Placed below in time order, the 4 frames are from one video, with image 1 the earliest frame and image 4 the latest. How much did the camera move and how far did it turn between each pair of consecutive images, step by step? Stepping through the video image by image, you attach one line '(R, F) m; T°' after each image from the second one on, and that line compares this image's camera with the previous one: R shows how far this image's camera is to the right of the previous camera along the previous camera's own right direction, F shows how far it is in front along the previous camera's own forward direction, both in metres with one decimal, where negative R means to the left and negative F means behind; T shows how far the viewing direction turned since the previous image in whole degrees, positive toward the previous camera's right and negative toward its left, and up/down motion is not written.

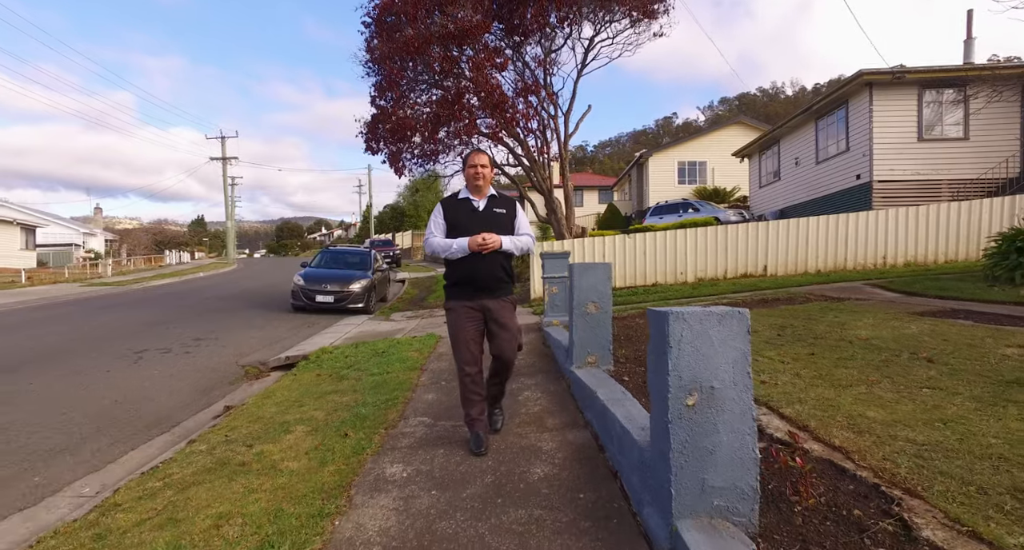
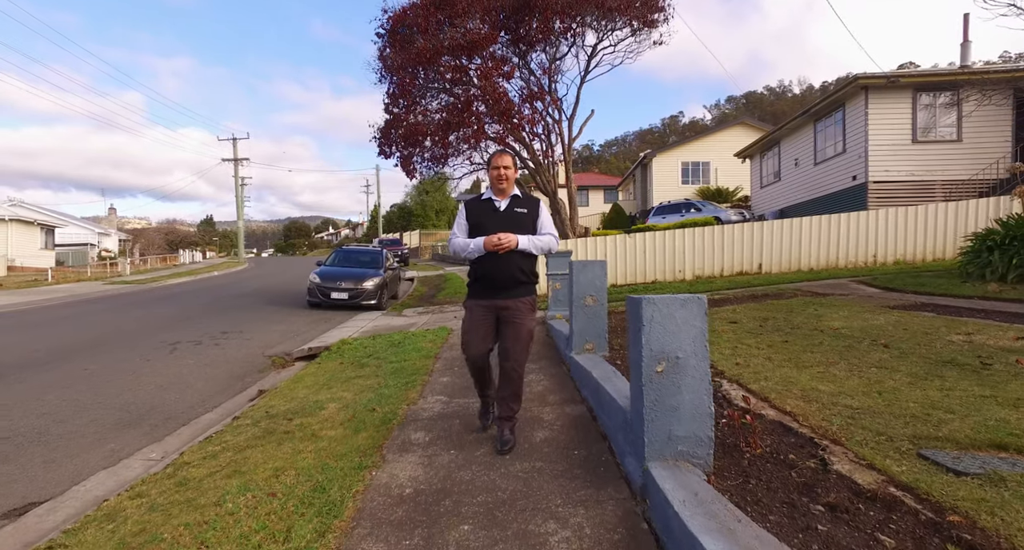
(0.0, -0.6) m; -1°
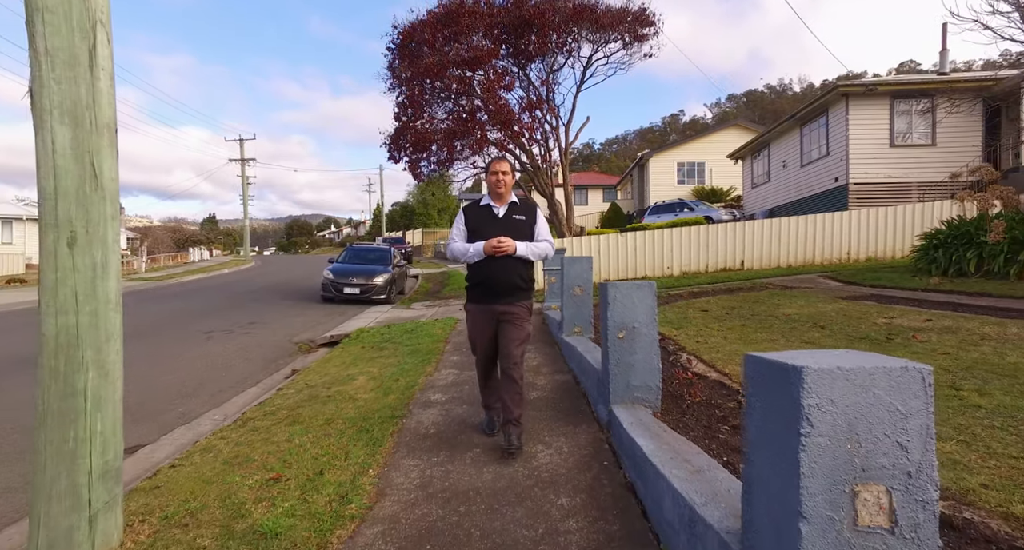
(0.0, -0.9) m; 0°
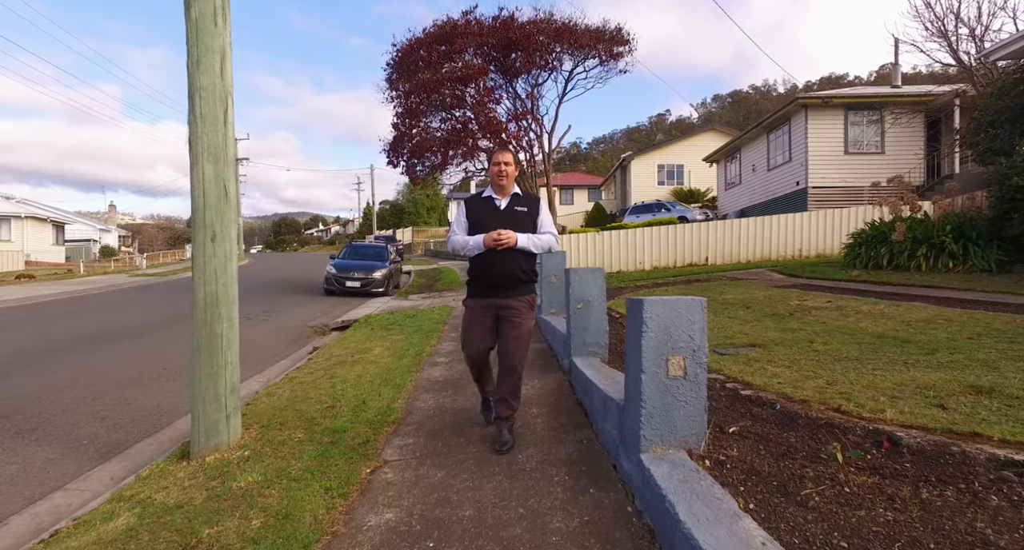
(0.0, -1.3) m; +1°
